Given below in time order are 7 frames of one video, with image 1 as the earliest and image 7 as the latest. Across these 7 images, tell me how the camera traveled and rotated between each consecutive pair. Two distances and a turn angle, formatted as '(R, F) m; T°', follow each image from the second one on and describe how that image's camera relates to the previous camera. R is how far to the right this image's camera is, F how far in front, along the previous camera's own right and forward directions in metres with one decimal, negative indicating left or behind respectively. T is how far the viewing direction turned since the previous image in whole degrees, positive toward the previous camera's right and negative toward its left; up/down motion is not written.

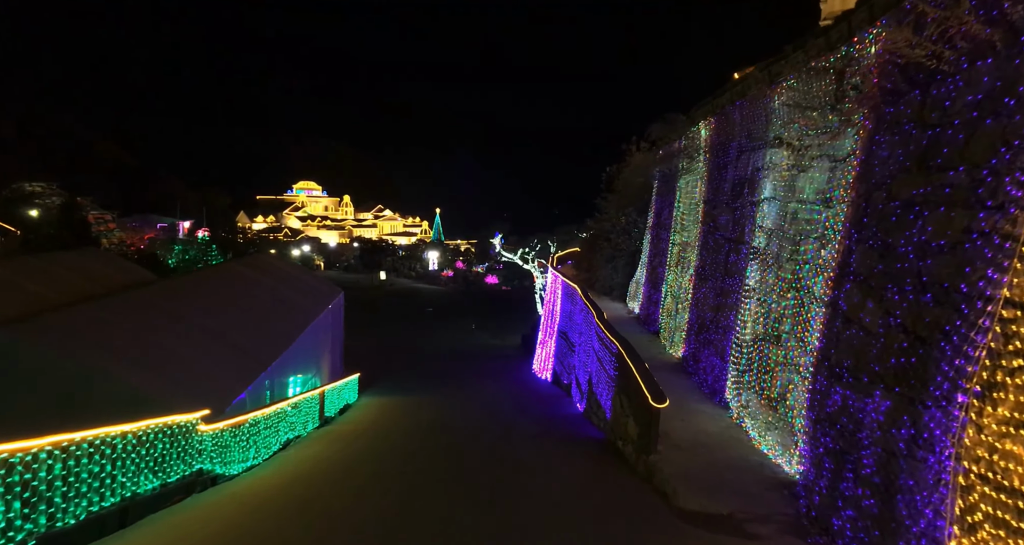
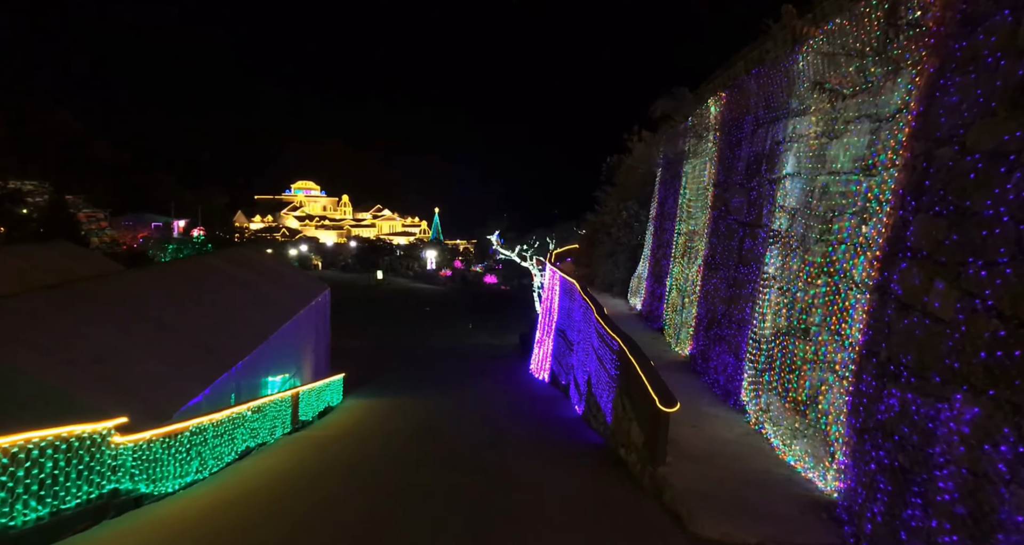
(+0.1, +0.7) m; 0°
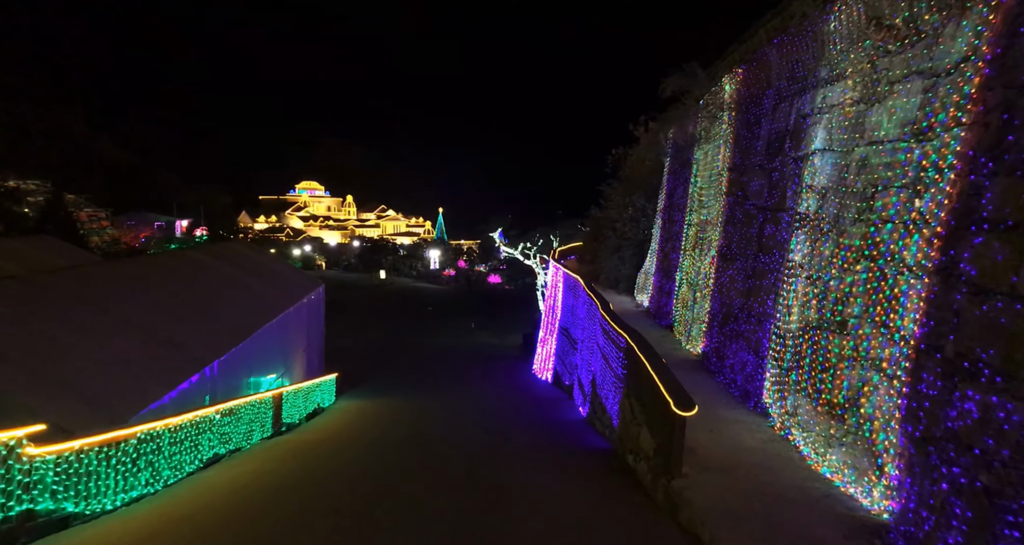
(+0.1, +0.6) m; 0°
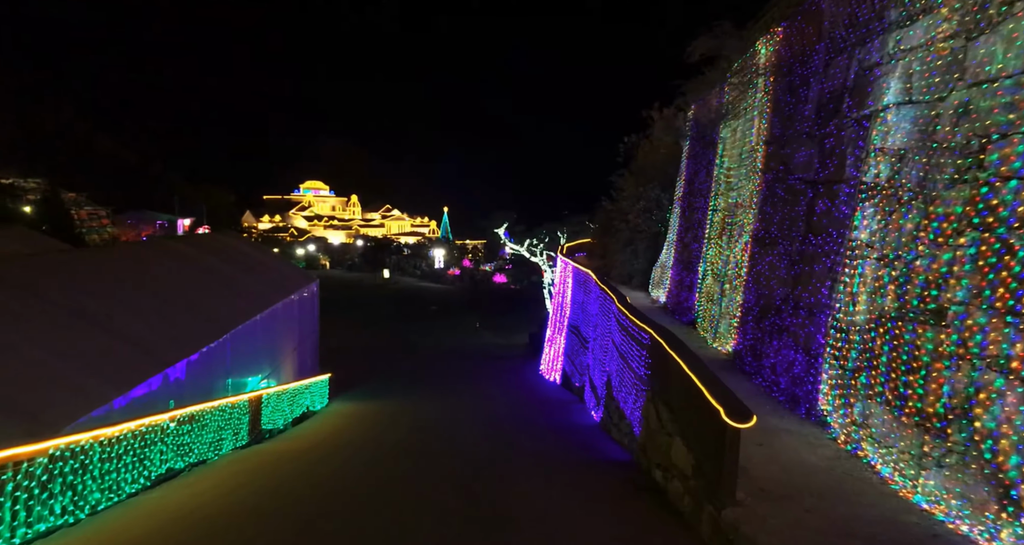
(0.0, +0.8) m; 0°
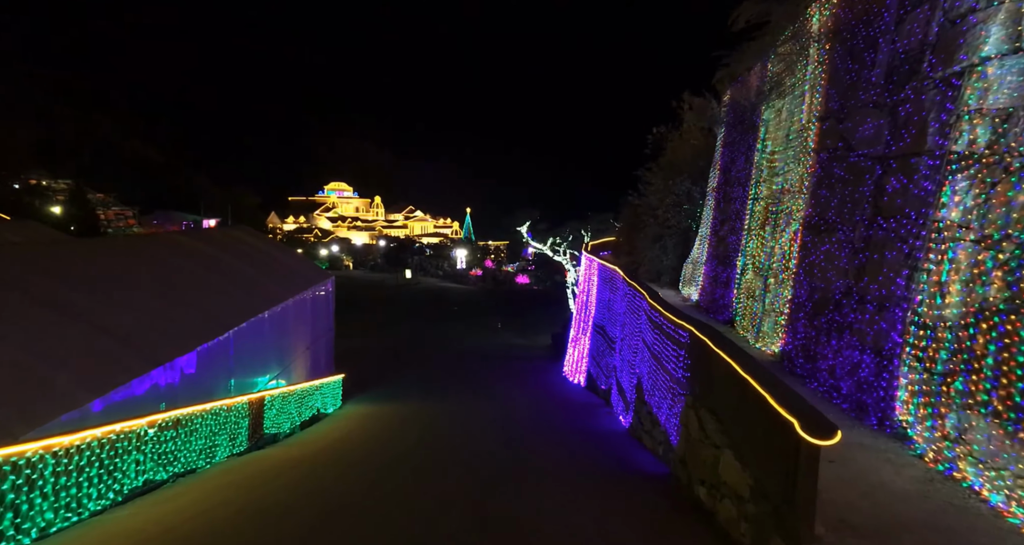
(0.0, +0.6) m; -2°
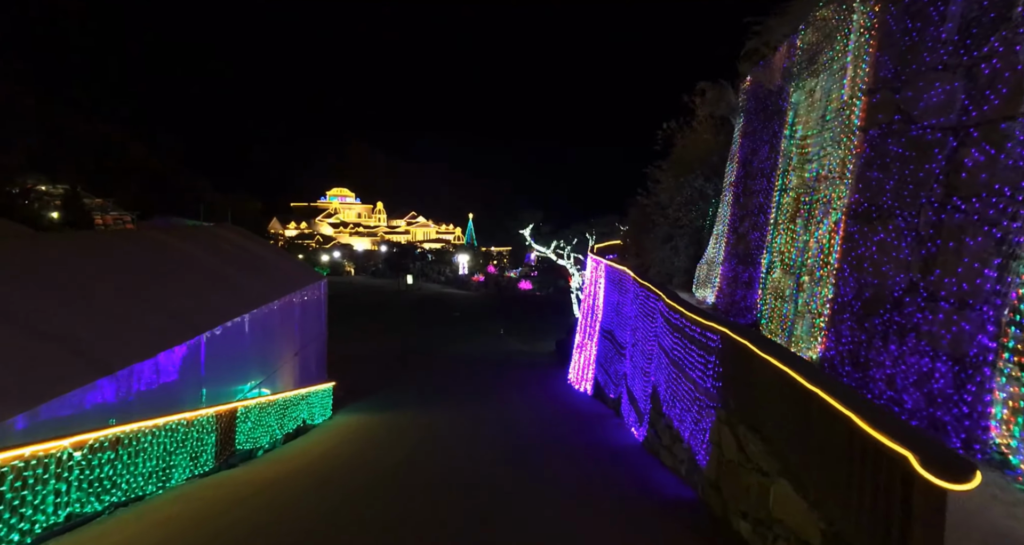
(0.0, +0.7) m; 0°
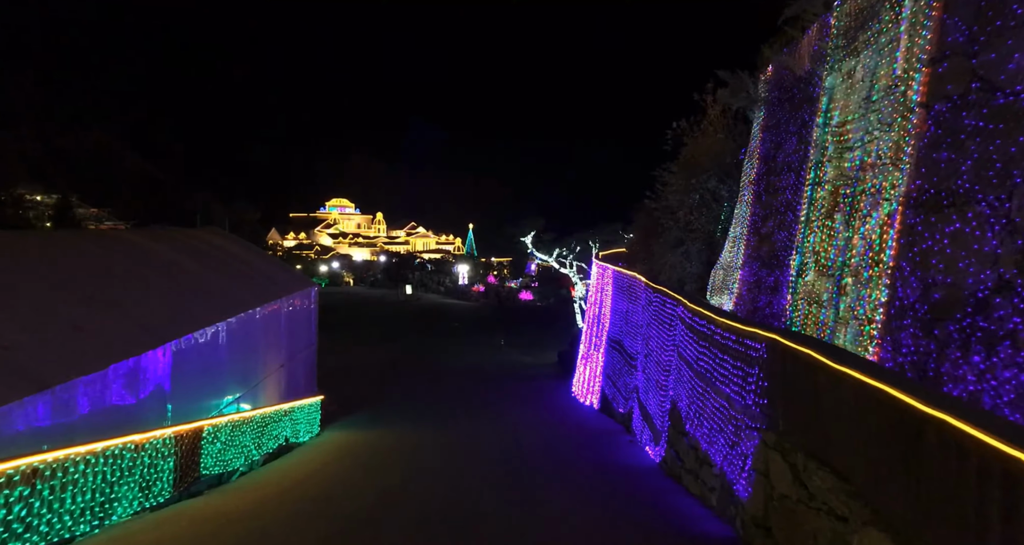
(0.0, +0.7) m; 0°
